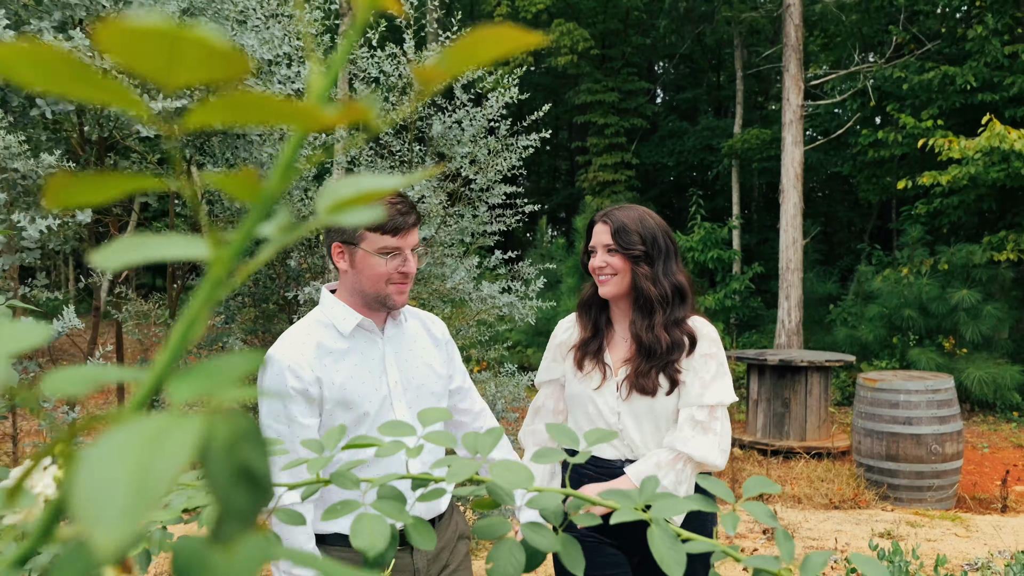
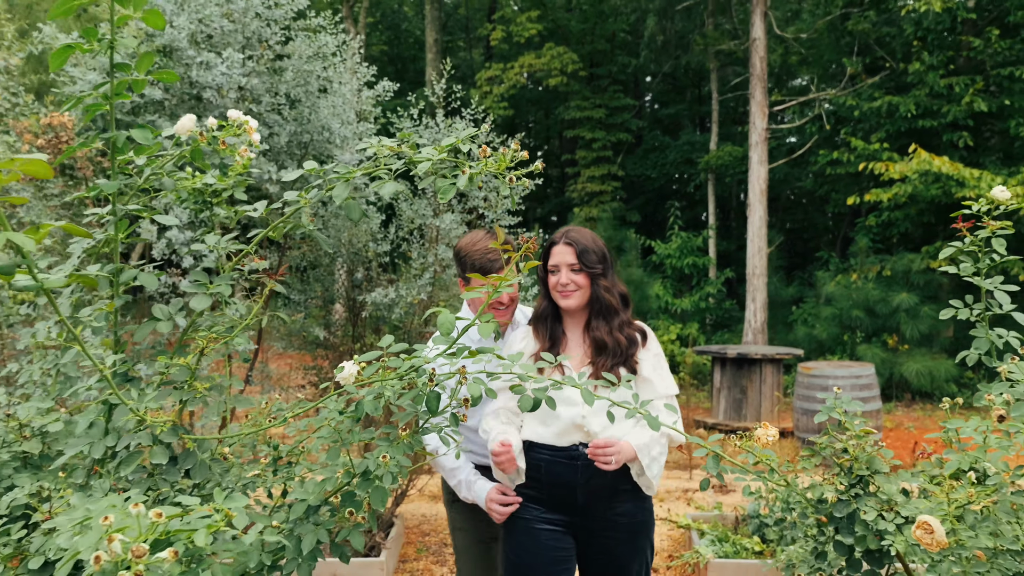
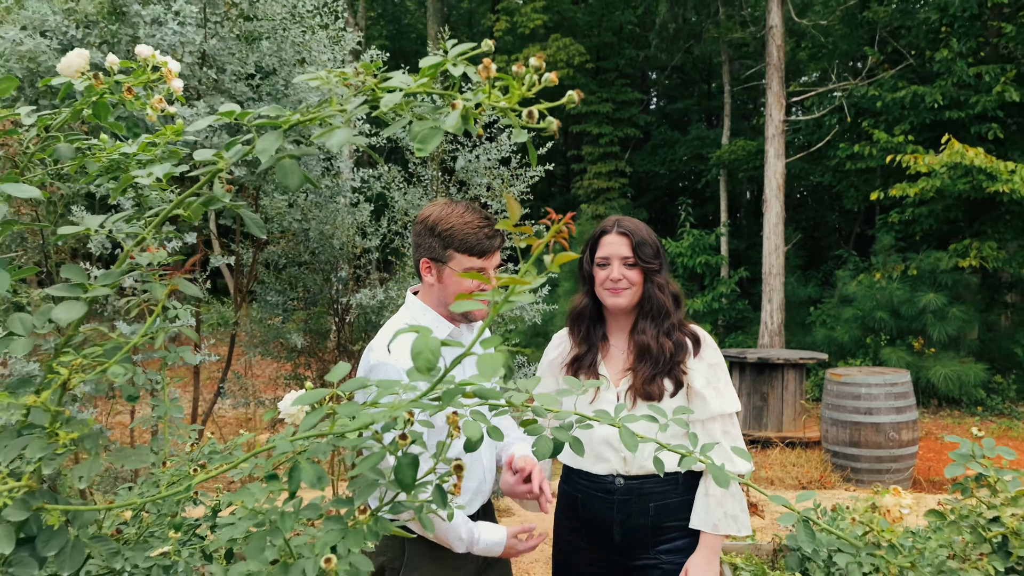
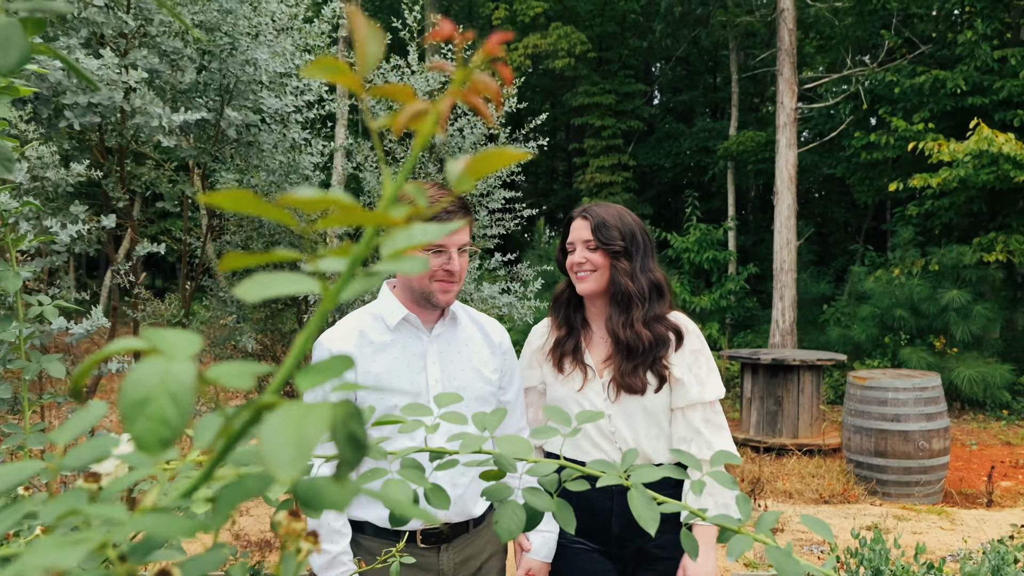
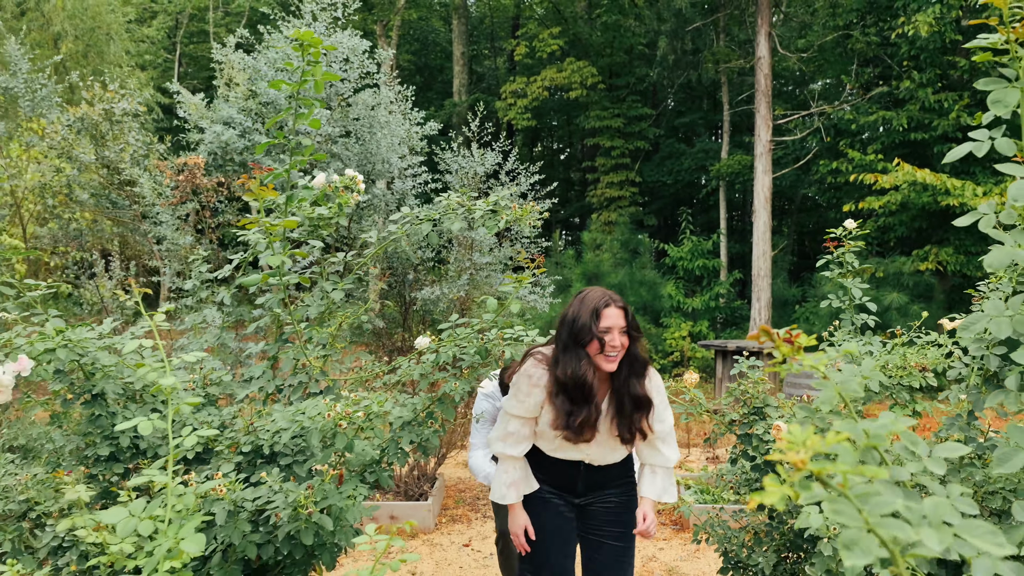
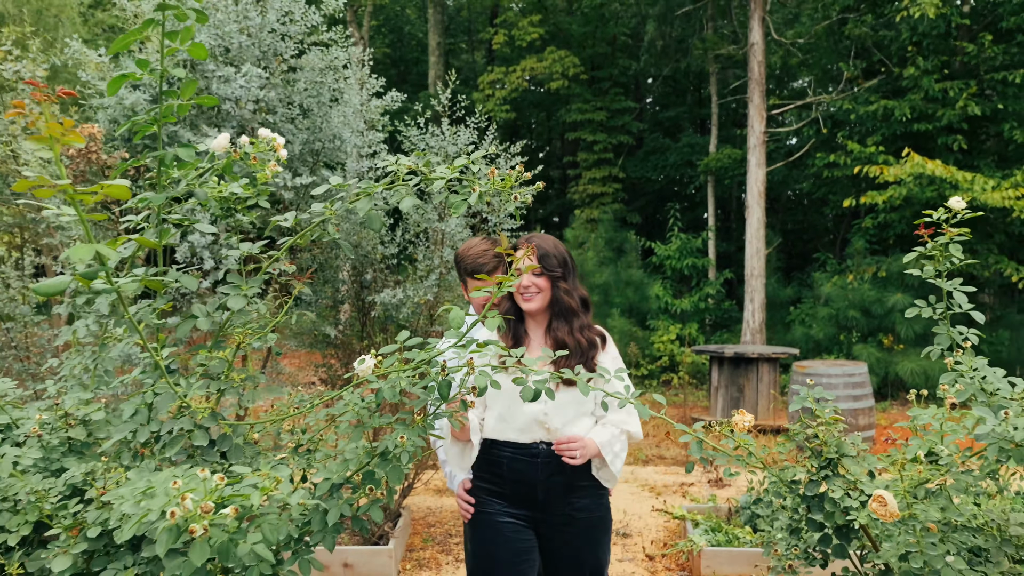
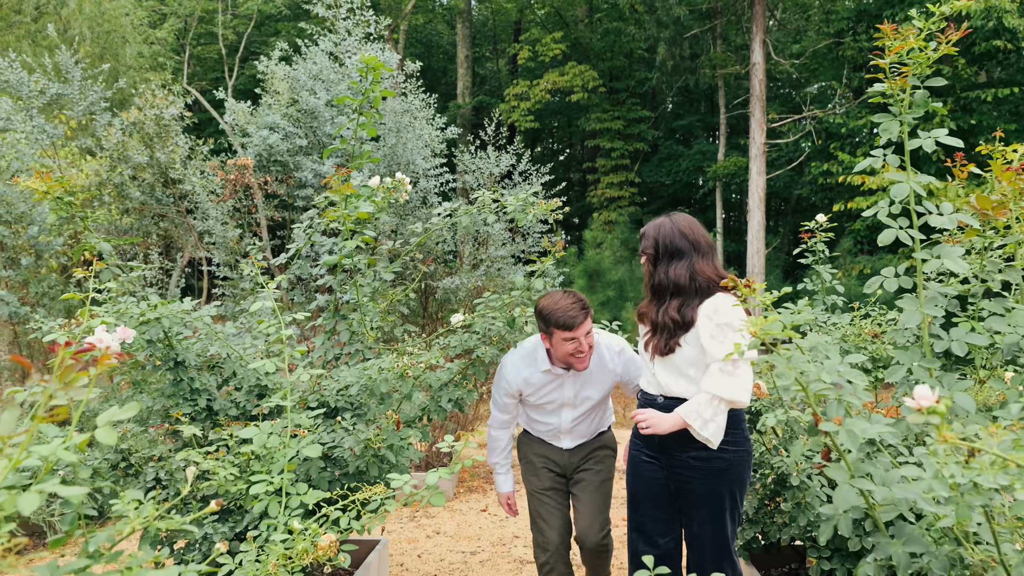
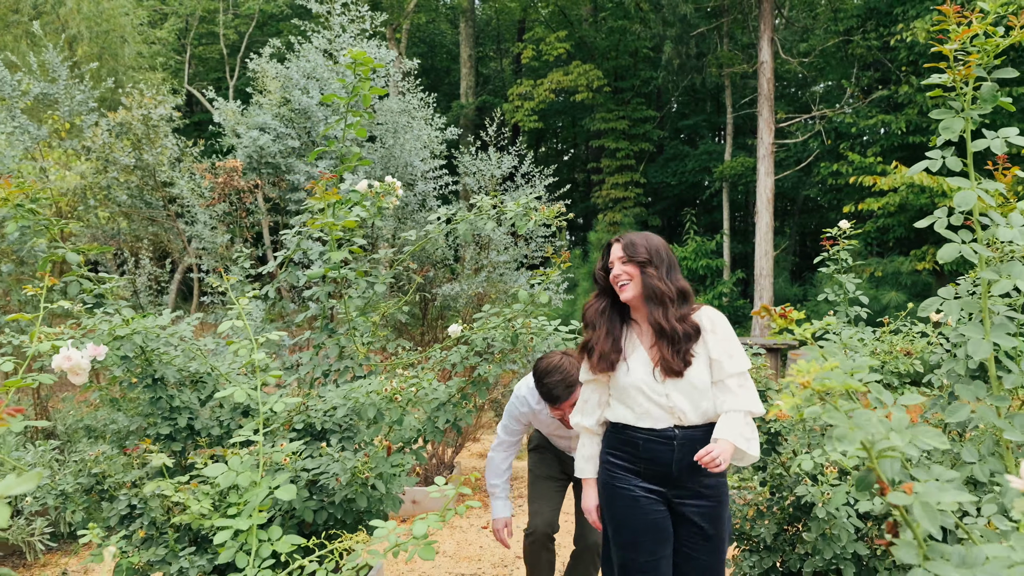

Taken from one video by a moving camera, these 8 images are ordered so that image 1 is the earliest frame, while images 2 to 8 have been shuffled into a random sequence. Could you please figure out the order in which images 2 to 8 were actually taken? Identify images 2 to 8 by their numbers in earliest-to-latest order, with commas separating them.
4, 3, 2, 6, 5, 8, 7
